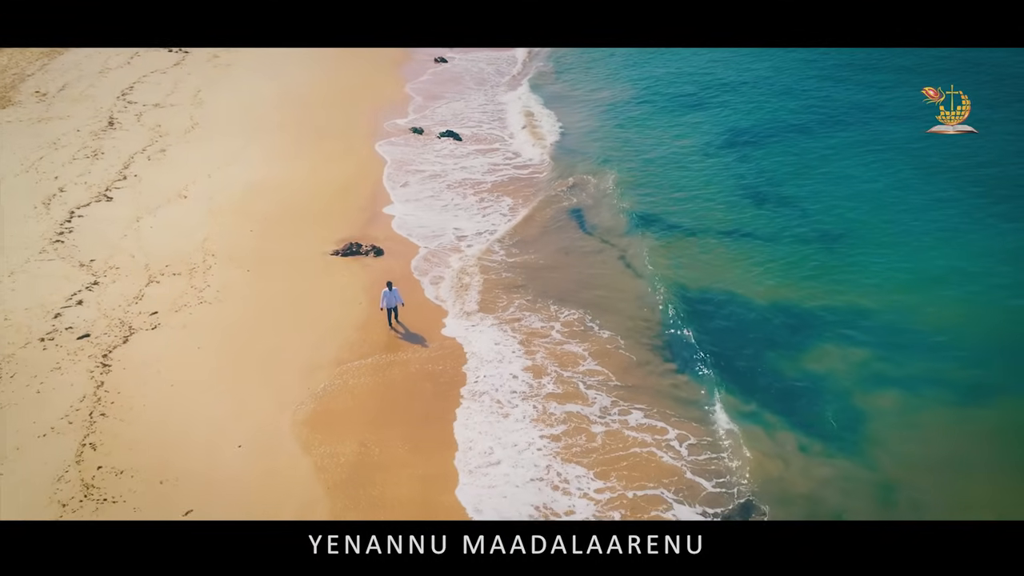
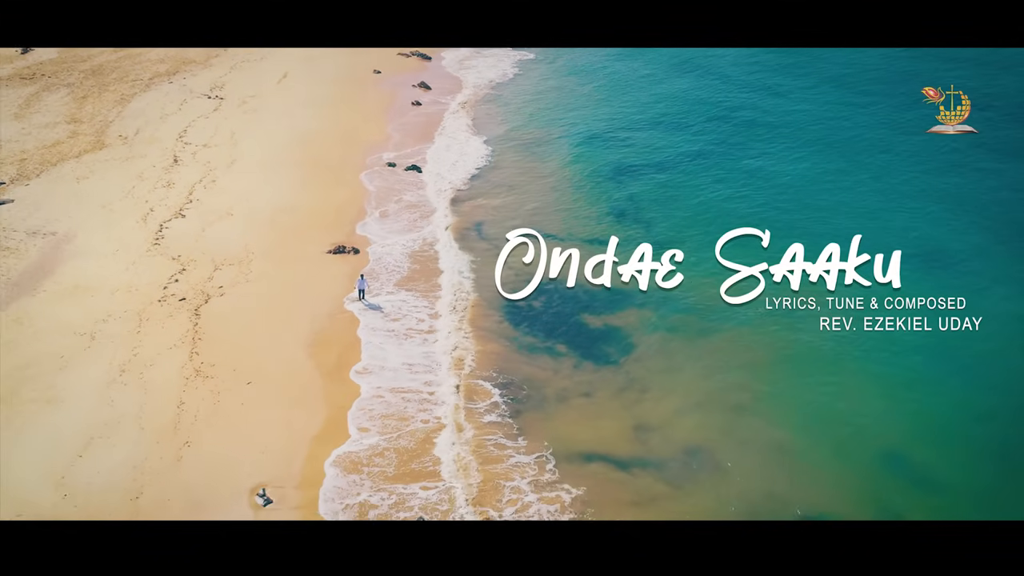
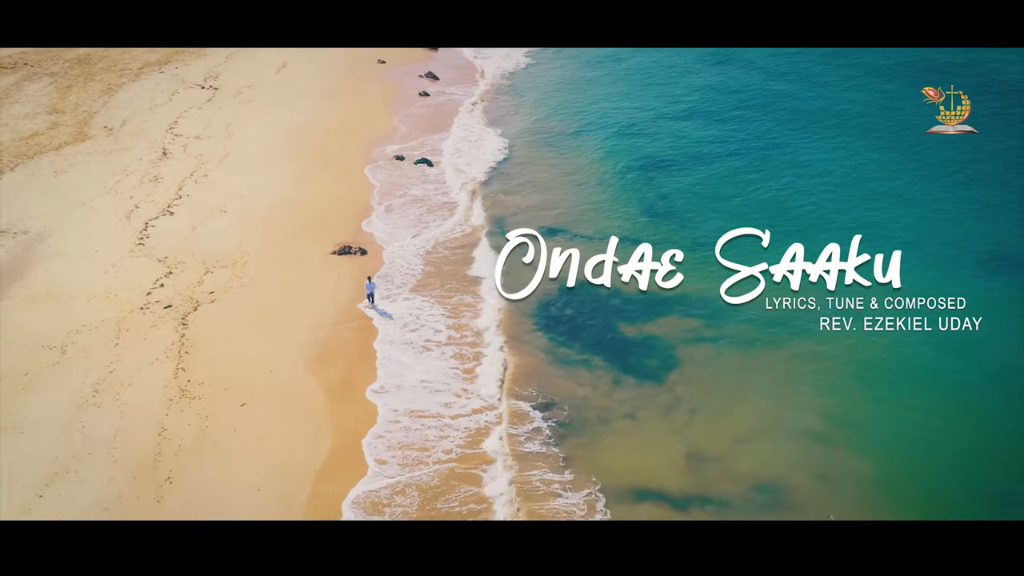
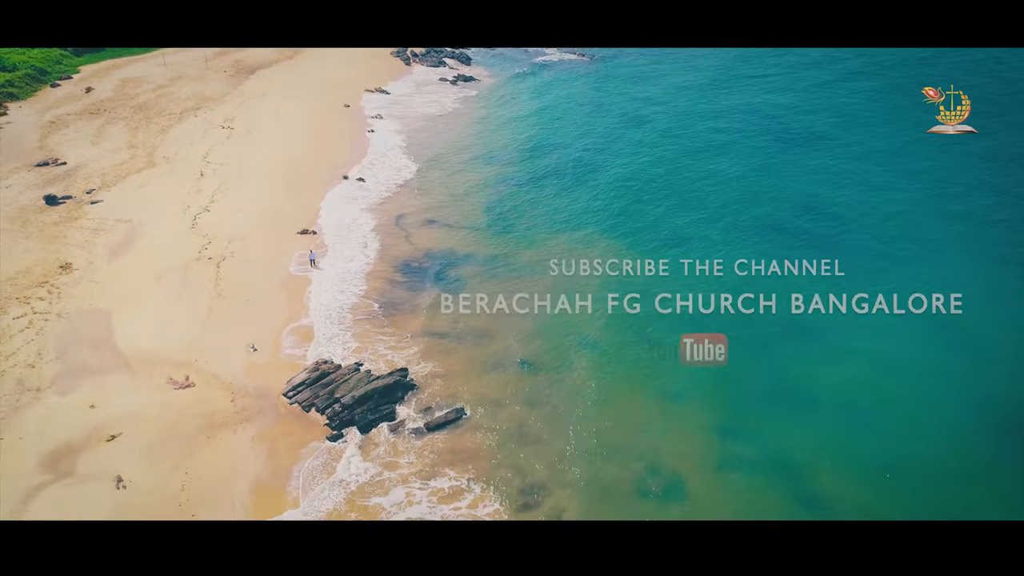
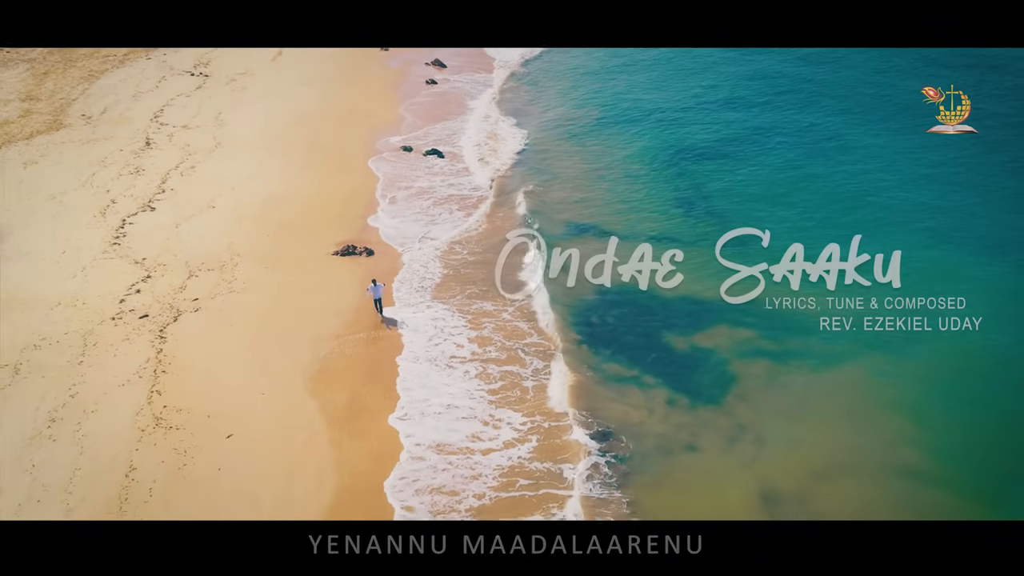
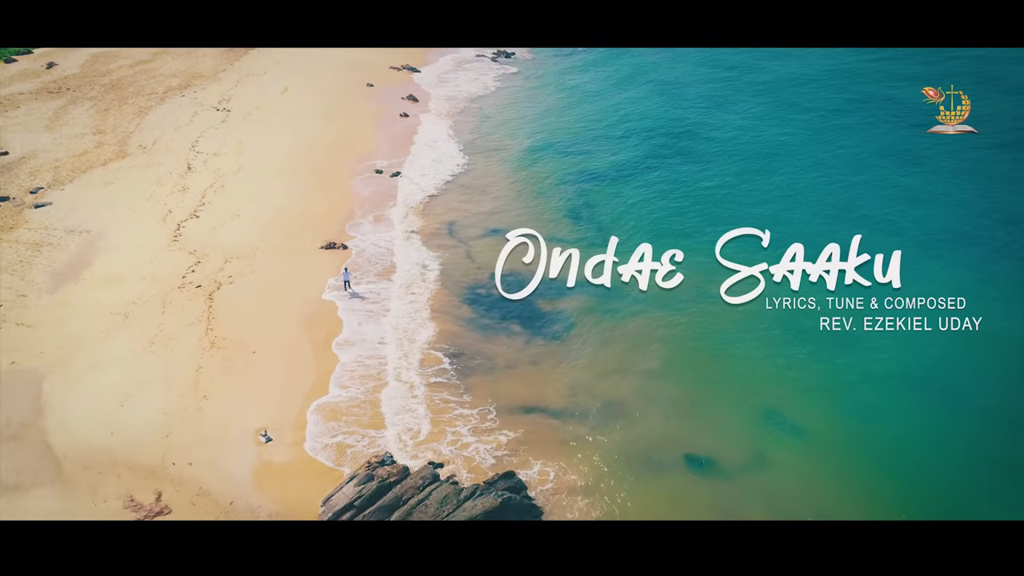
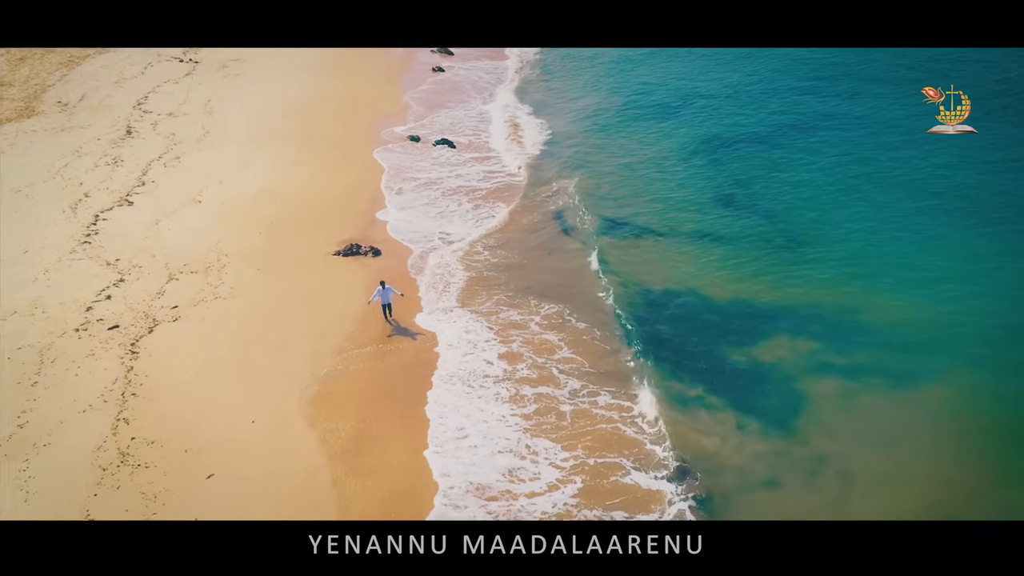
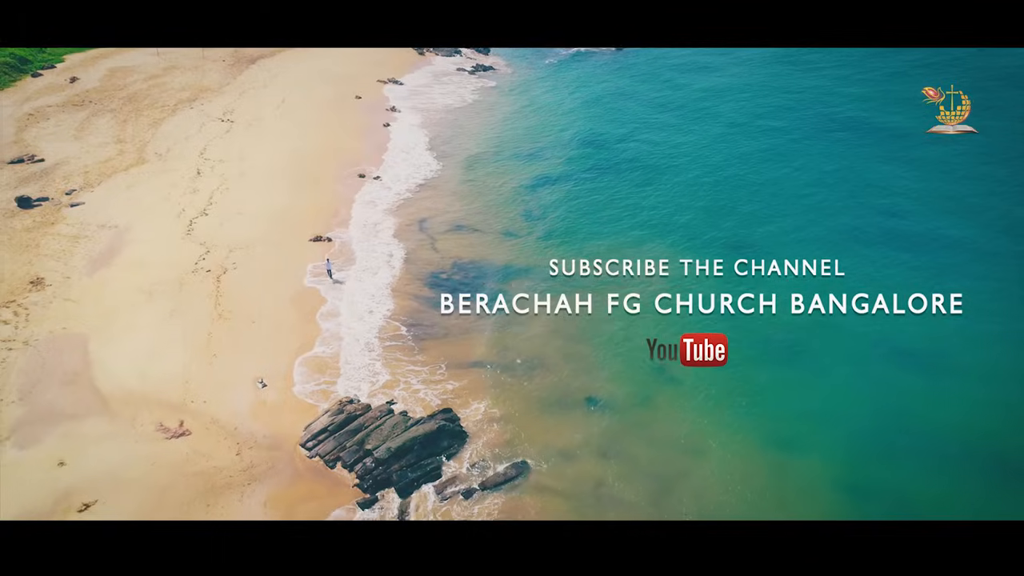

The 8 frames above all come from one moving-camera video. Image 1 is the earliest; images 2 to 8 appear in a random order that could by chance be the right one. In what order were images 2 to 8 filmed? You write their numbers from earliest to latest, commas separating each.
7, 5, 3, 2, 6, 8, 4
